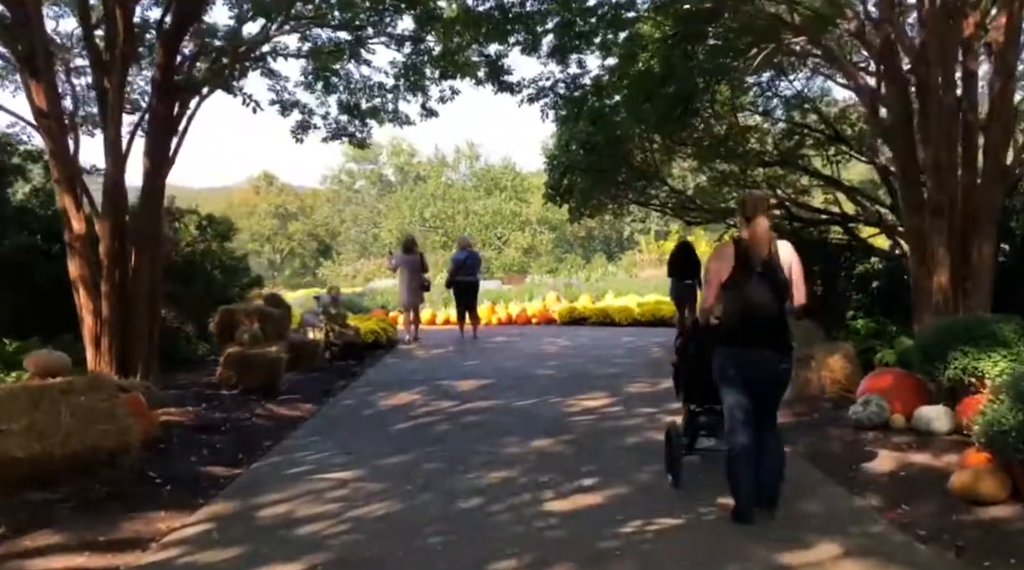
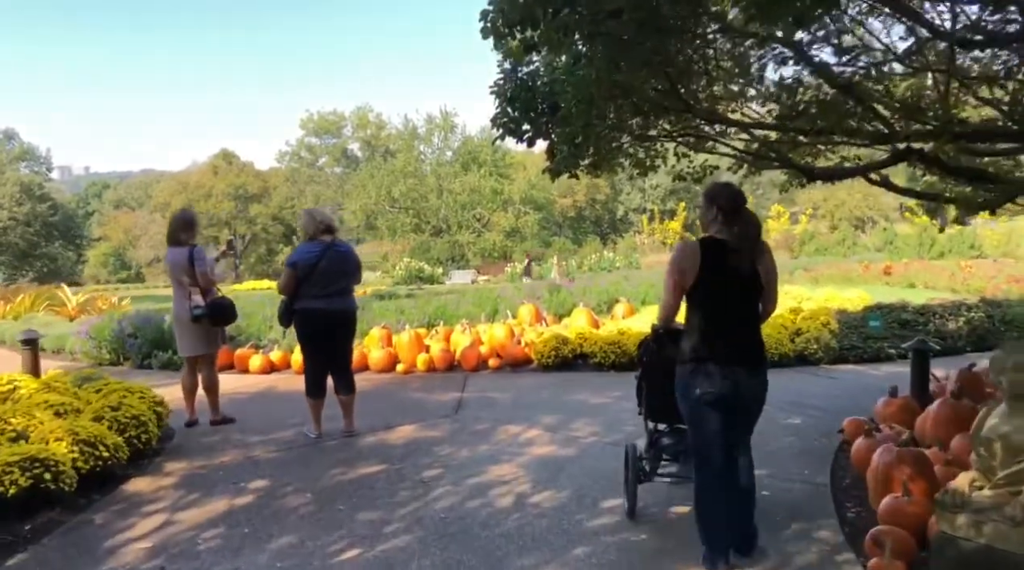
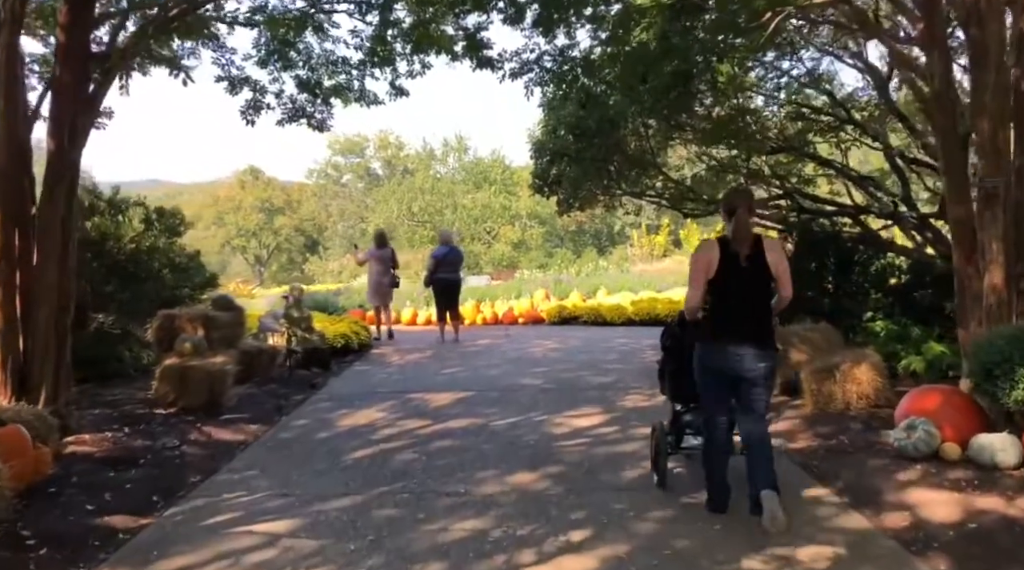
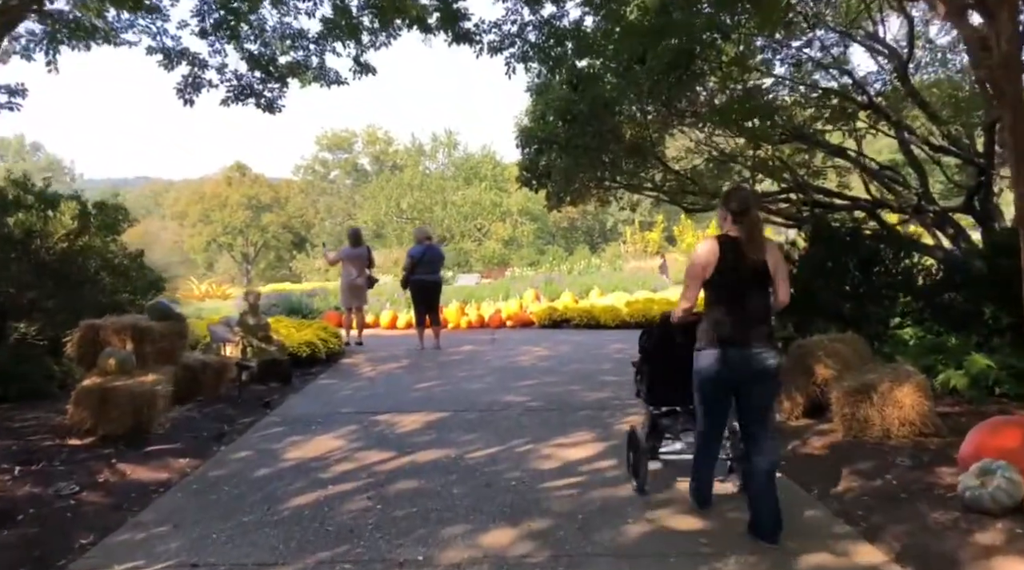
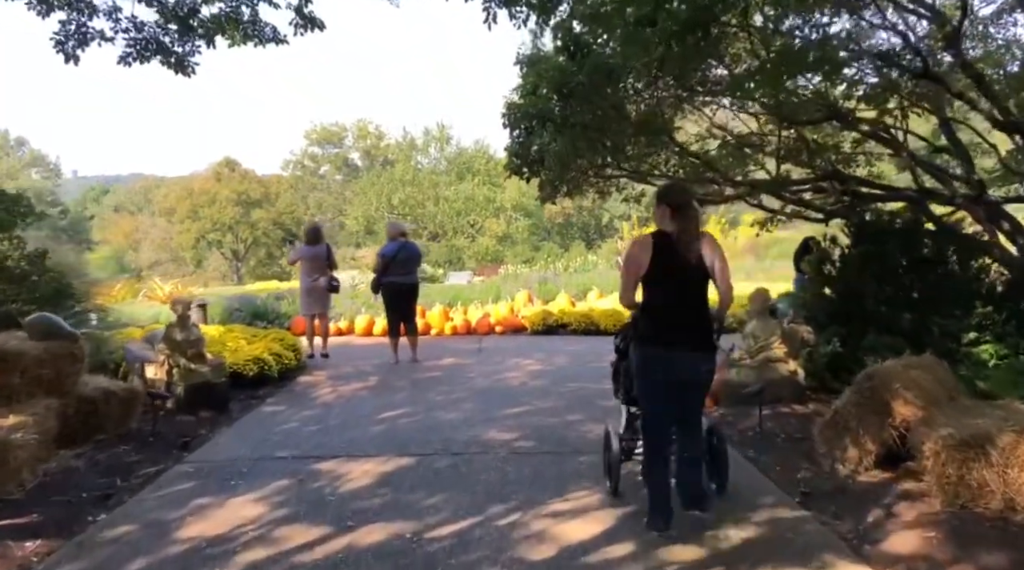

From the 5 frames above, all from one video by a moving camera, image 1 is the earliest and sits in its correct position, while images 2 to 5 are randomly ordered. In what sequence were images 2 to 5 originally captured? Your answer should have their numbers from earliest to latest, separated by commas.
3, 4, 5, 2
